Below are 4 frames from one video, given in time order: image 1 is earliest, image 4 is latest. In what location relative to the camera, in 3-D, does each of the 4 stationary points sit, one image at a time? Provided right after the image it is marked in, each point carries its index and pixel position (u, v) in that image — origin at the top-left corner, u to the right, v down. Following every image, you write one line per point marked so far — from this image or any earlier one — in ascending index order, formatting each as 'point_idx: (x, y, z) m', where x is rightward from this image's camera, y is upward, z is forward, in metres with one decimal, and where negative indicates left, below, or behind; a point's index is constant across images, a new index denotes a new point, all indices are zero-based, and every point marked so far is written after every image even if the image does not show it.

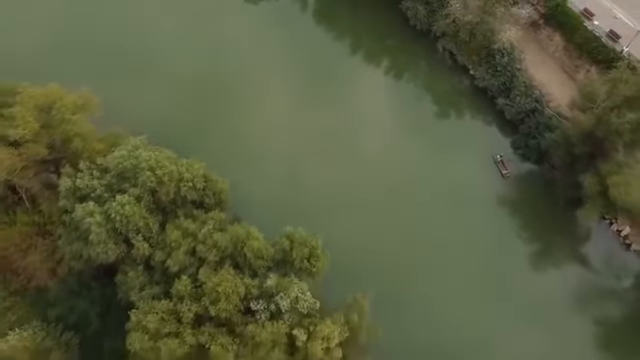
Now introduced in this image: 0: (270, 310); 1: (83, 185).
0: (-1.6, -4.2, +15.5) m
1: (-8.7, -0.2, +17.5) m
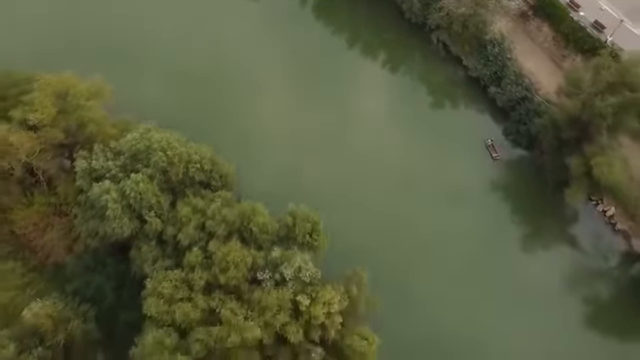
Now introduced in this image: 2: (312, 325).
0: (-1.6, -3.4, +16.6) m
1: (-8.6, +0.5, +18.6) m
2: (-0.3, -4.9, +16.2) m
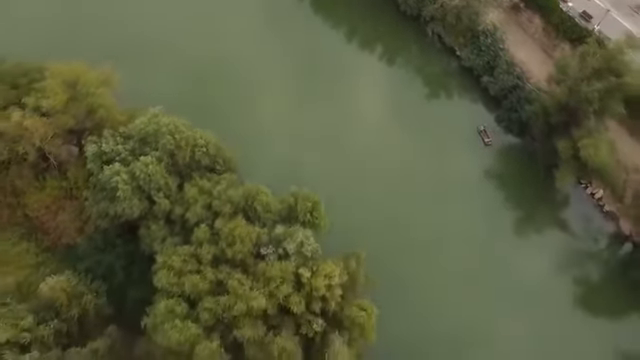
0: (-1.5, -2.7, +17.6) m
1: (-8.6, +1.2, +19.6) m
2: (-0.3, -4.2, +17.2) m
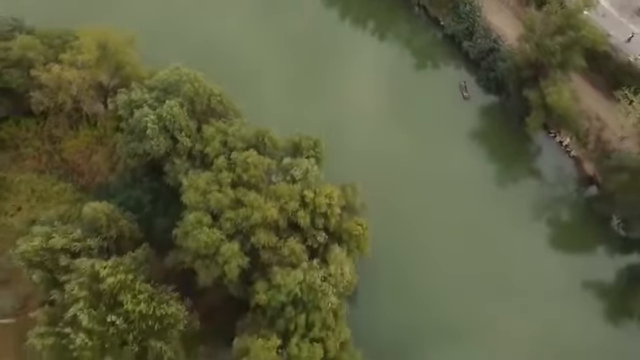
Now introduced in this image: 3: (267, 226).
0: (-1.4, 0.0, +20.7) m
1: (-8.6, +3.9, +22.6) m
2: (-0.1, -1.4, +20.3) m
3: (-2.2, -2.0, +19.7) m
